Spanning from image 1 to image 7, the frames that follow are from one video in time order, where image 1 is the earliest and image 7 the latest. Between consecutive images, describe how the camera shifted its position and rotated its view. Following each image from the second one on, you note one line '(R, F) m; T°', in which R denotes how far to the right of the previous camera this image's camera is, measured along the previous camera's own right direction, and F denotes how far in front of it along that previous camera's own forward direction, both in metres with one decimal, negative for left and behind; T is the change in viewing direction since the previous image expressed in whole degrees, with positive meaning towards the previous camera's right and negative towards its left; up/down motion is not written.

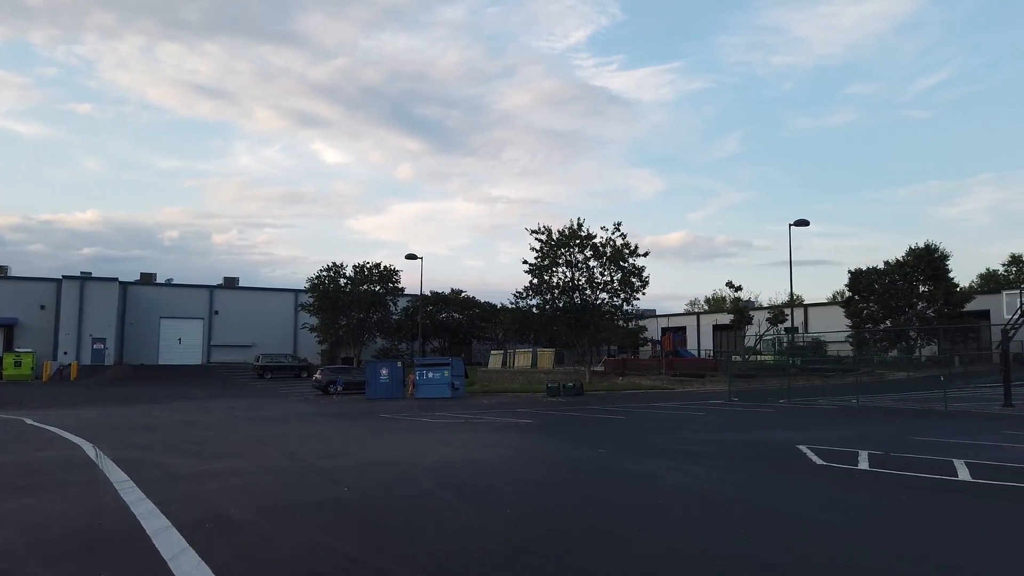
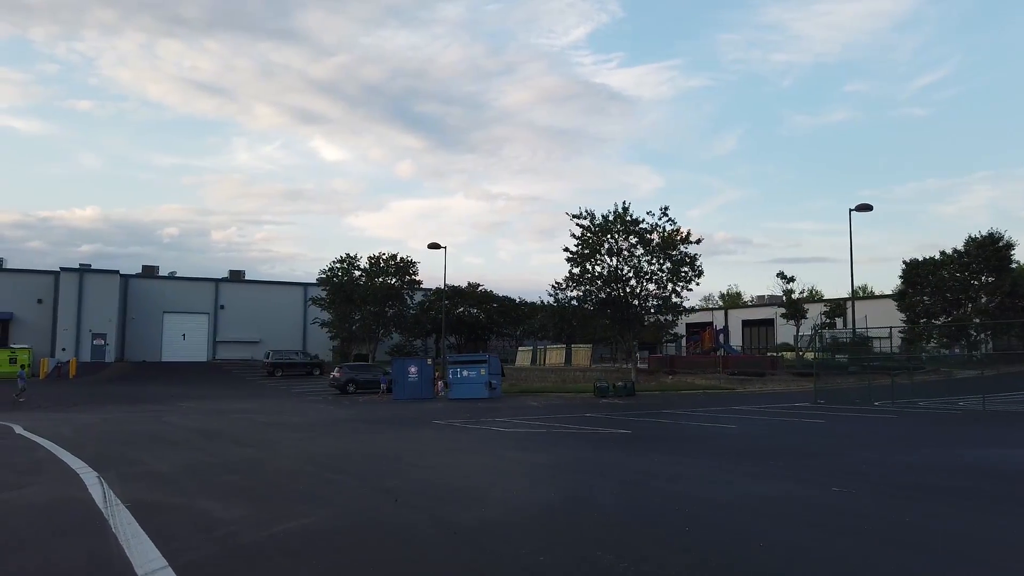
(-2.0, +3.6) m; 0°
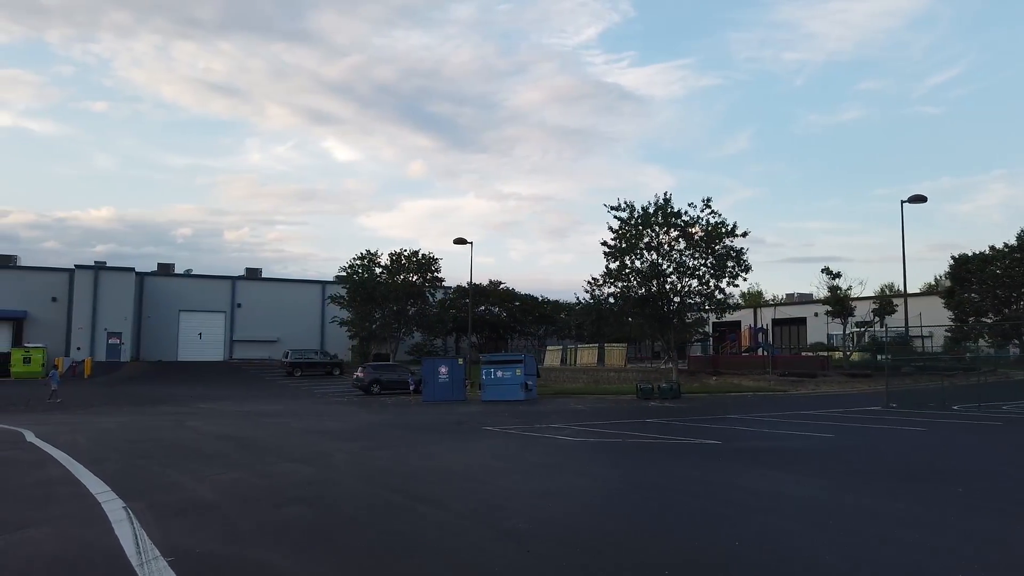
(-1.1, +1.9) m; -1°
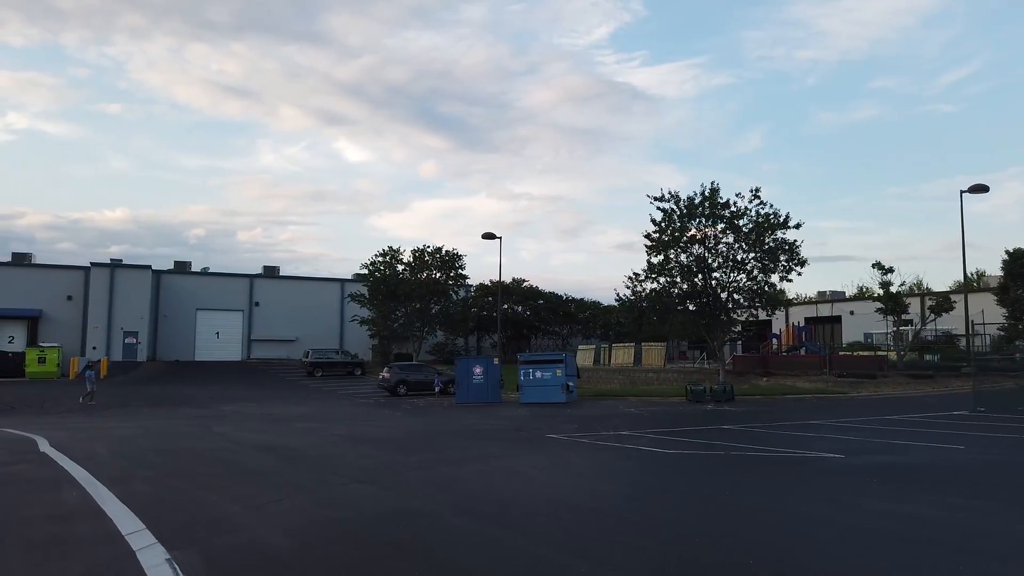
(-1.2, +2.0) m; -1°
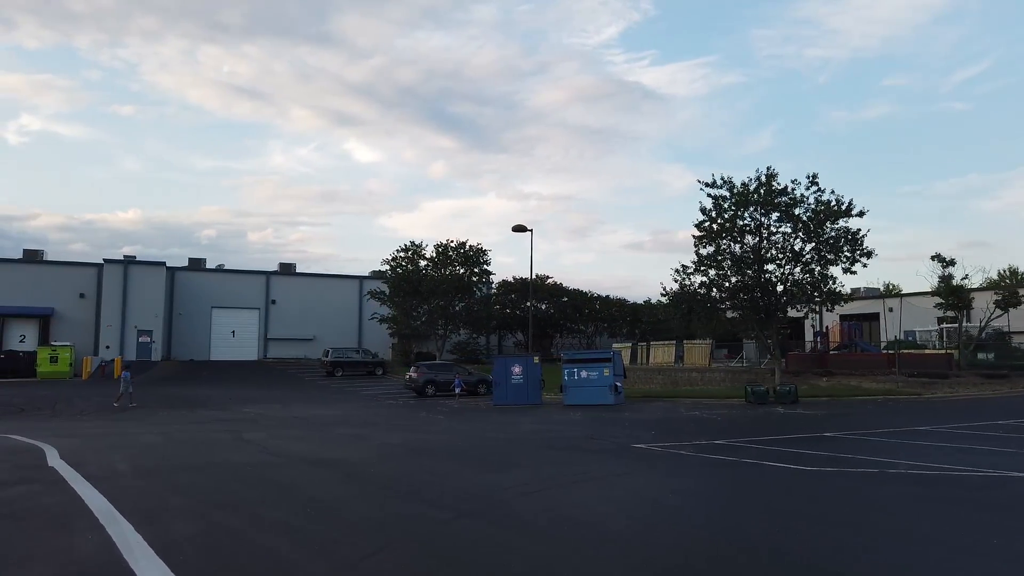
(-1.3, +2.3) m; -1°
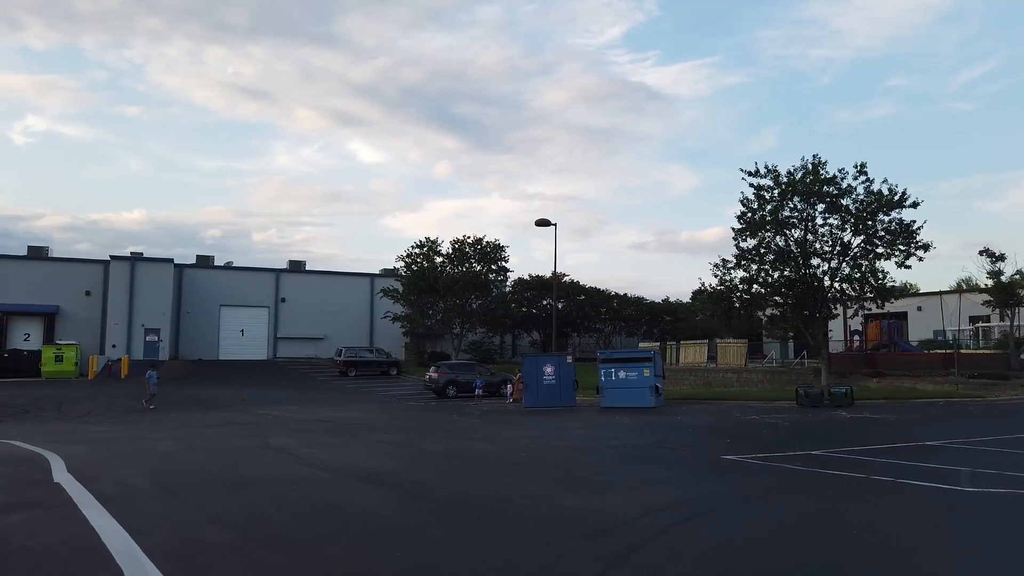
(-1.1, +1.8) m; 0°
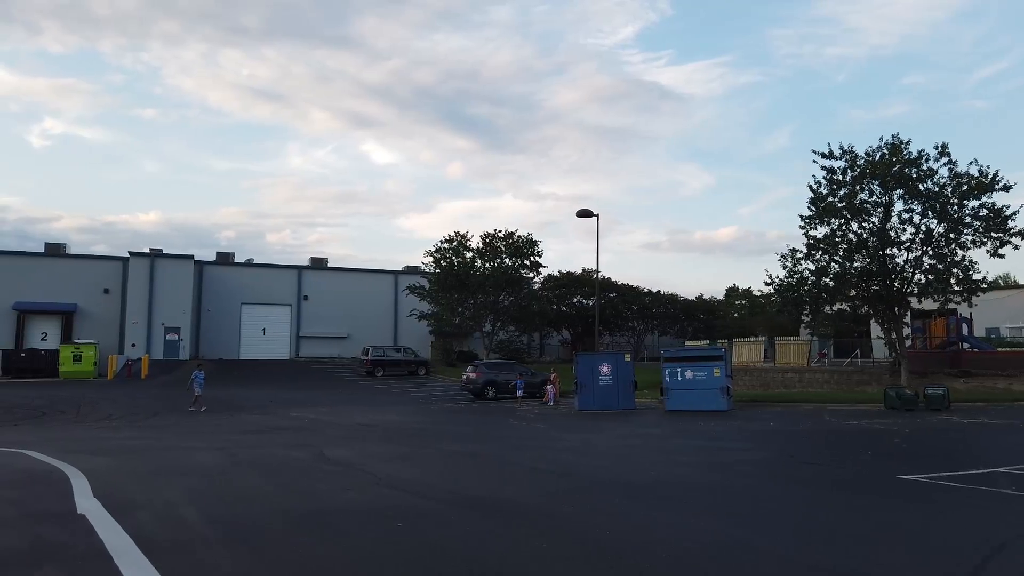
(-1.4, +2.3) m; -1°
